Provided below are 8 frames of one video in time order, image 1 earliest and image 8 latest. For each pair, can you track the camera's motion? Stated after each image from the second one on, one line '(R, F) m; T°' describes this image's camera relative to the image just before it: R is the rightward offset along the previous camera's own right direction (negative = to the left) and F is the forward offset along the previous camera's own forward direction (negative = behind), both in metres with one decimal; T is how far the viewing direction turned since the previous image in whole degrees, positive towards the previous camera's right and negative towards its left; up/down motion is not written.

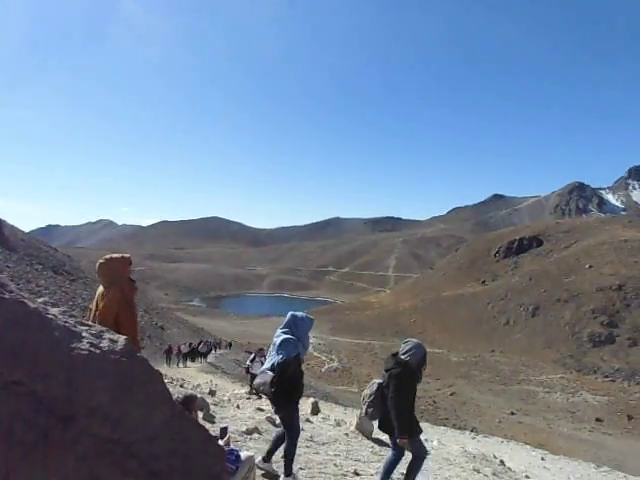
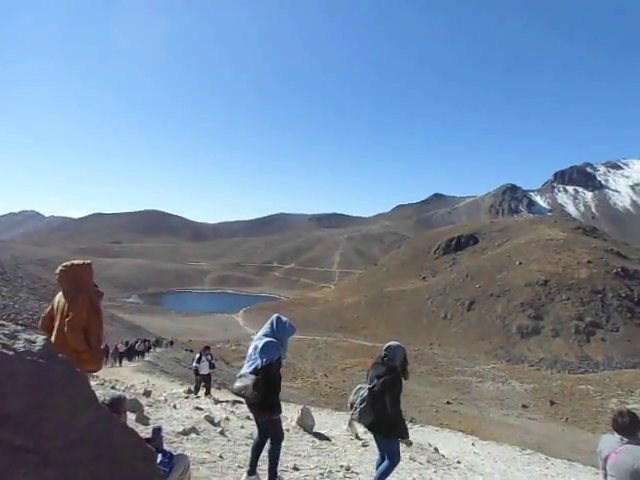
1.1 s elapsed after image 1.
(+0.4, +0.1) m; +7°
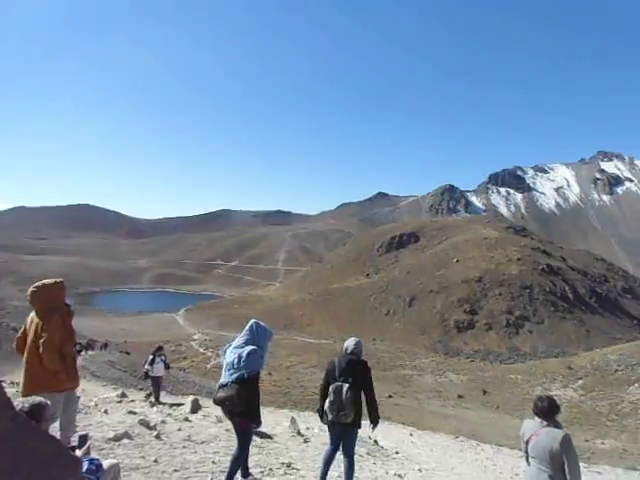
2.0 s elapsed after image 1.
(+0.4, +0.1) m; +7°
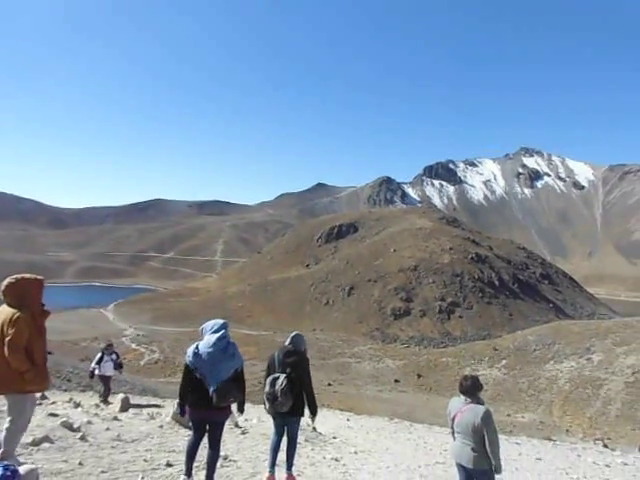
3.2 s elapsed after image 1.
(+0.4, +0.1) m; +8°
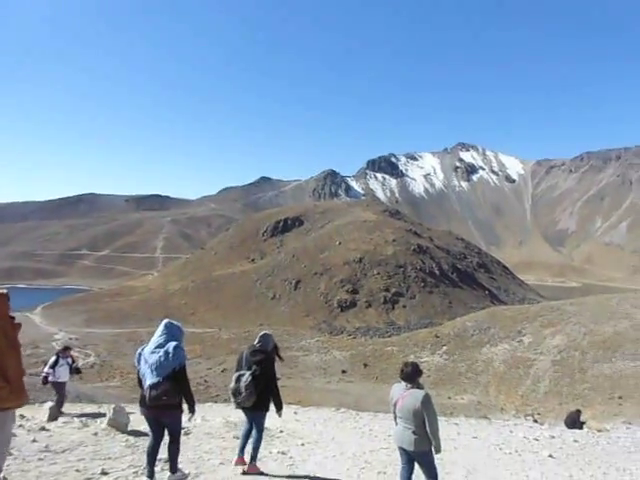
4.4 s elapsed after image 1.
(+0.4, +0.2) m; +7°
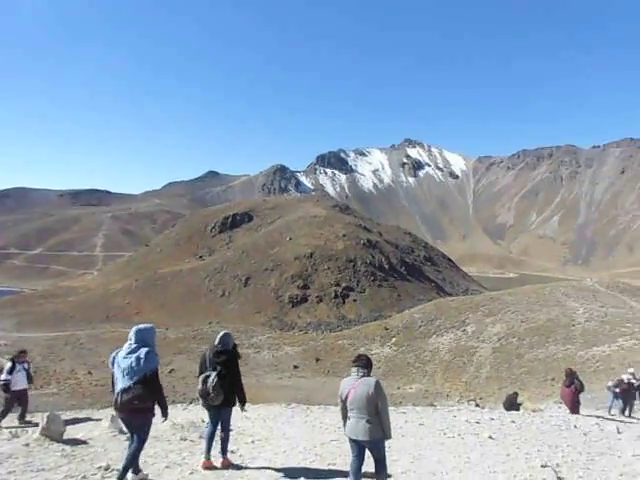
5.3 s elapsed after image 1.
(+0.4, +0.1) m; +6°
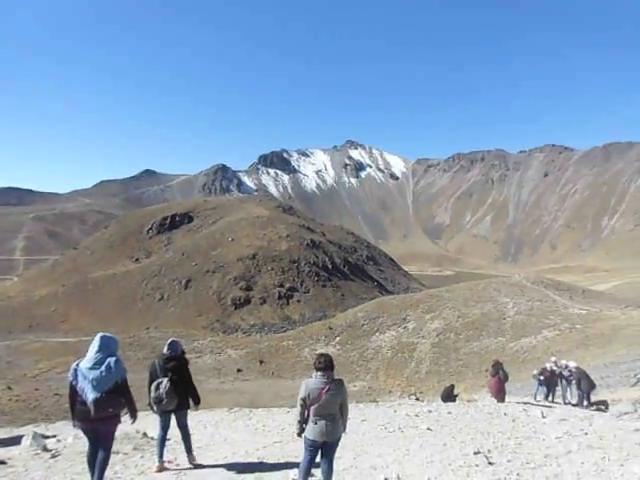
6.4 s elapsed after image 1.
(+0.4, +0.1) m; +7°
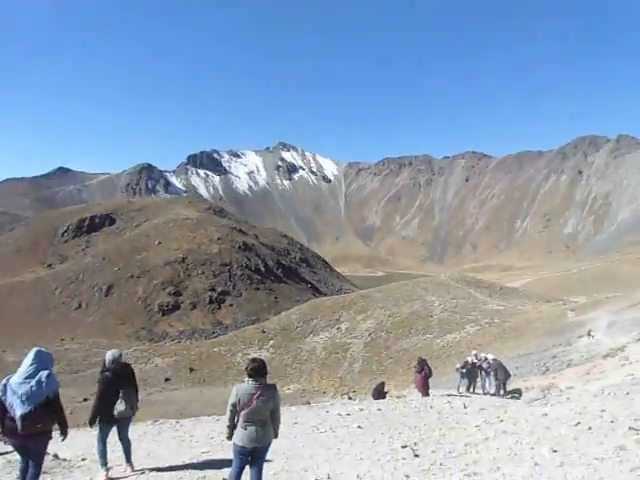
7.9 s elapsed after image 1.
(+0.5, +0.2) m; +9°
